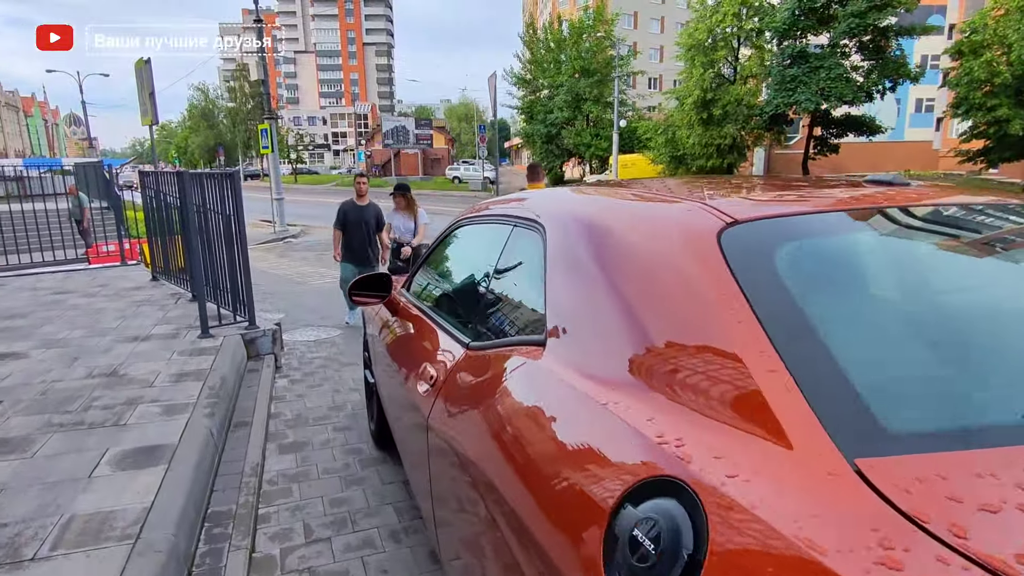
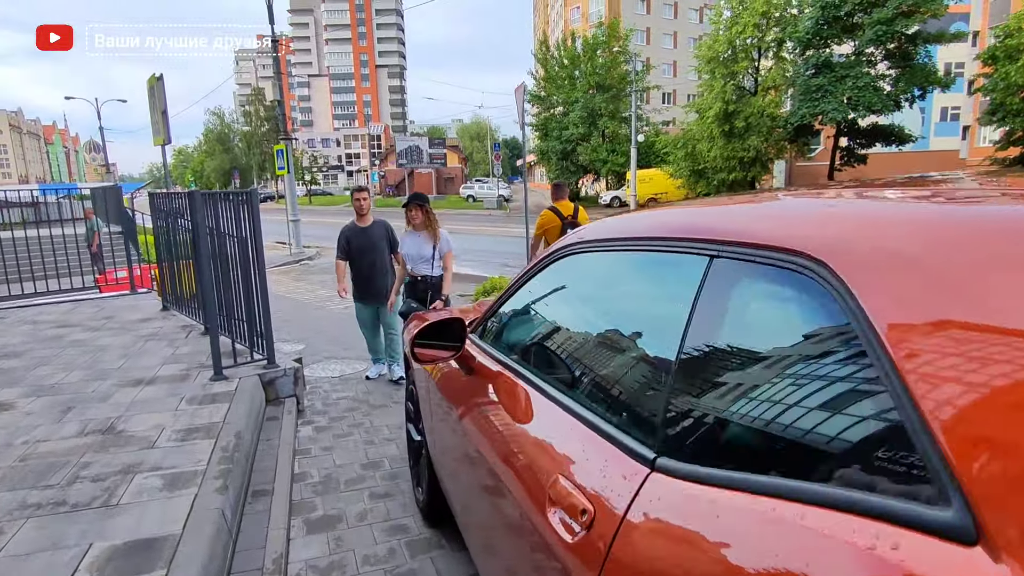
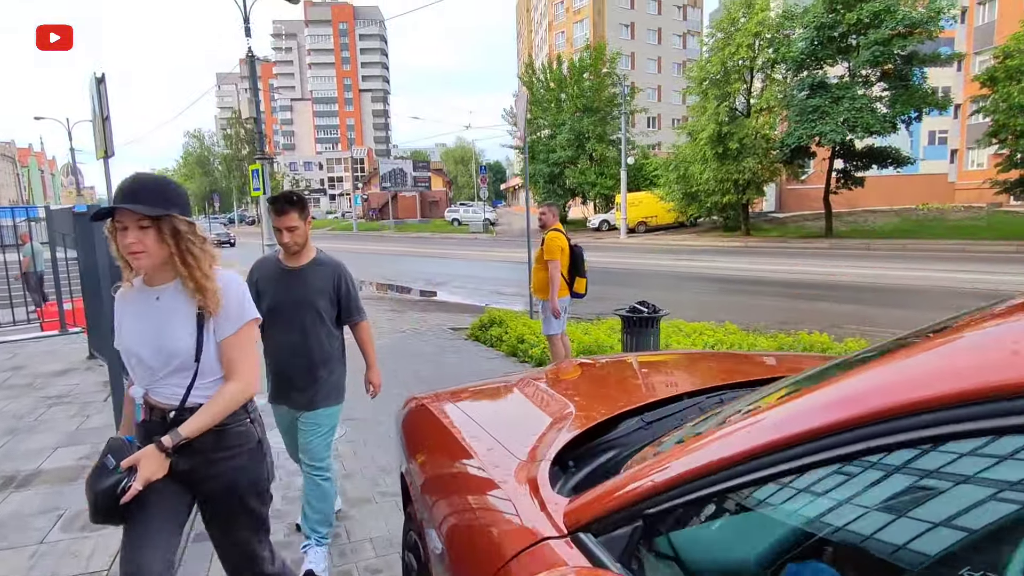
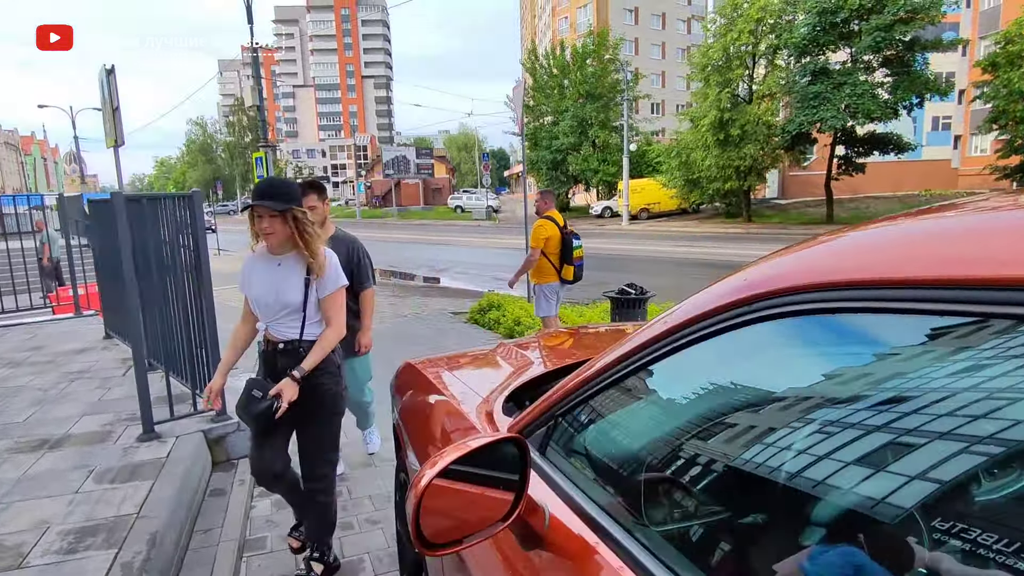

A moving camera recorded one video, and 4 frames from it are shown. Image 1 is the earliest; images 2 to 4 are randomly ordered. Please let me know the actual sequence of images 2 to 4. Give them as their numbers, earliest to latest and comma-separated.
2, 4, 3
